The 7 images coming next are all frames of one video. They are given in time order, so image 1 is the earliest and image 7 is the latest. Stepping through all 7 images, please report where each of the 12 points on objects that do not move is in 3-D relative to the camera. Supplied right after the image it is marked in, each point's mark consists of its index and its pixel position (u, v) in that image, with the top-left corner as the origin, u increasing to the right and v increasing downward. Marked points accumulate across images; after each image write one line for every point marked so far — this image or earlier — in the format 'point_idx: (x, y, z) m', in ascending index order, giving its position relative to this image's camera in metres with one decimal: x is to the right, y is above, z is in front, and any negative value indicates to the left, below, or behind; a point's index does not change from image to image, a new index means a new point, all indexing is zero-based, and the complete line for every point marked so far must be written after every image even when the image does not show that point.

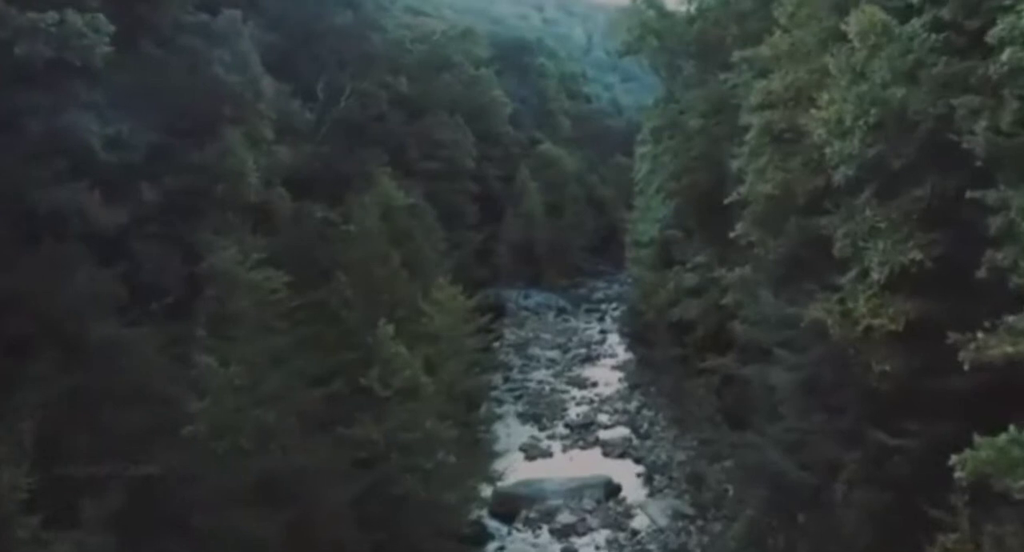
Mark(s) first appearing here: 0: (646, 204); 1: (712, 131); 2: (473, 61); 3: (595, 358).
0: (+1.8, +1.0, +15.9) m
1: (+1.7, +1.3, +10.1) m
2: (-0.7, +3.6, +19.7) m
3: (+1.1, -1.1, +15.6) m
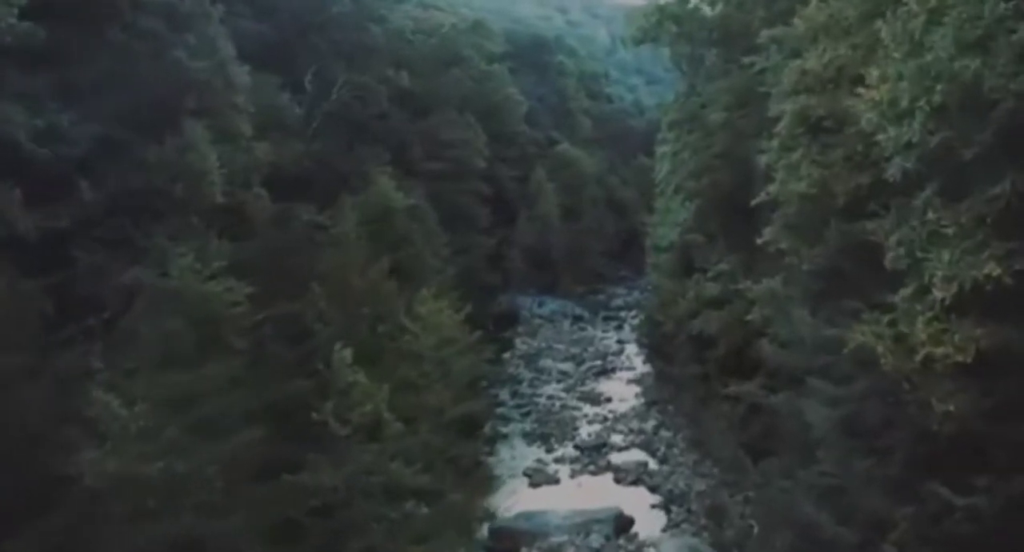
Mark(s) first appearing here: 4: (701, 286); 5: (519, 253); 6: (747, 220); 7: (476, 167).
0: (+2.0, +0.9, +14.9) m
1: (+1.8, +1.2, +9.1) m
2: (-0.4, +3.5, +18.8) m
3: (+1.2, -1.2, +14.6) m
4: (+1.7, -0.1, +10.4) m
5: (+0.1, +0.4, +19.1) m
6: (+2.0, +0.5, +9.3) m
7: (-0.4, +1.5, +15.6) m
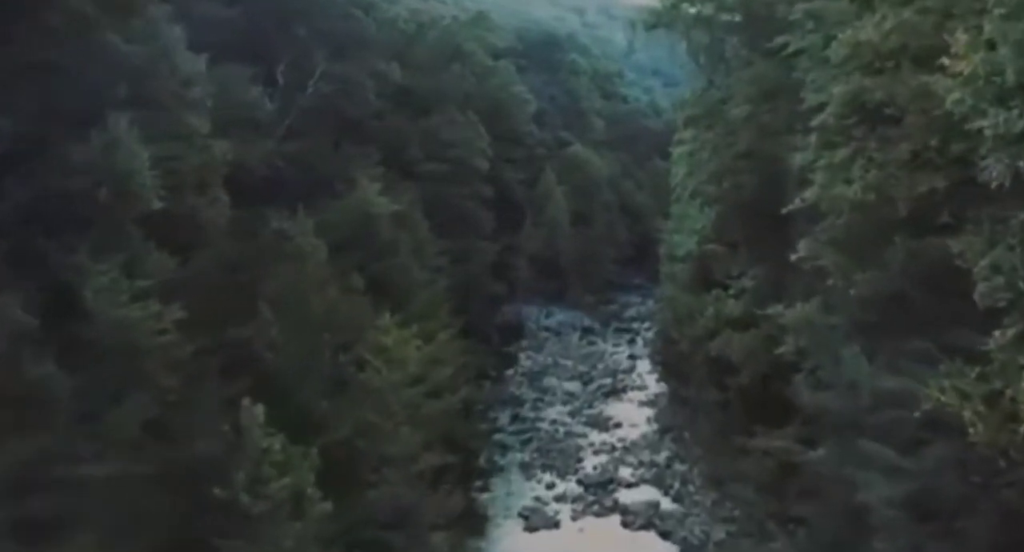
0: (+2.0, +0.8, +13.8) m
1: (+1.7, +1.1, +8.0) m
2: (-0.4, +3.4, +17.6) m
3: (+1.3, -1.3, +13.4) m
4: (+1.7, -0.2, +9.2) m
5: (+0.2, +0.2, +17.9) m
6: (+1.9, +0.4, +8.2) m
7: (-0.4, +1.3, +14.5) m
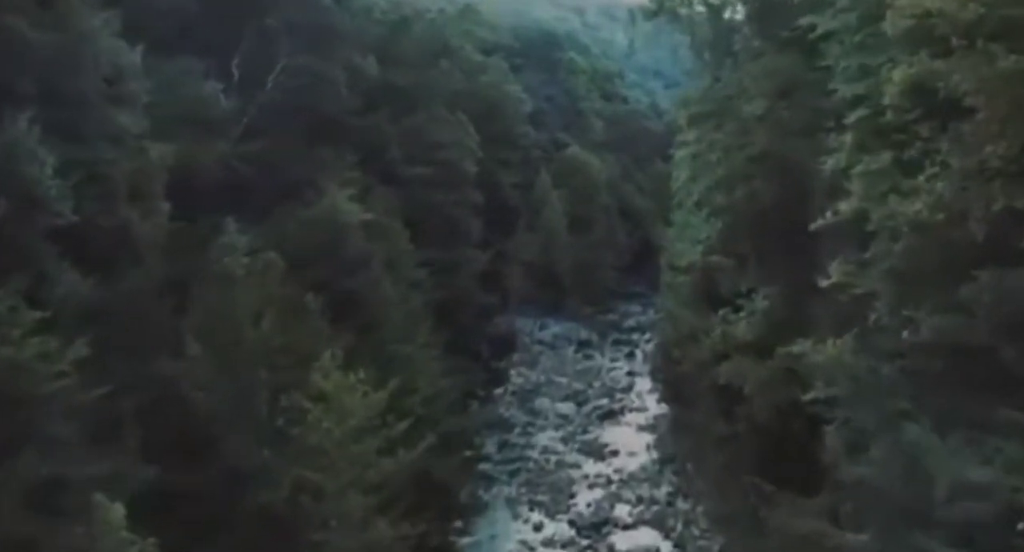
0: (+1.9, +0.6, +12.8) m
1: (+1.6, +0.9, +7.0) m
2: (-0.5, +3.3, +16.7) m
3: (+1.1, -1.5, +12.4) m
4: (+1.6, -0.3, +8.2) m
5: (+0.1, +0.1, +16.9) m
6: (+1.8, +0.3, +7.2) m
7: (-0.5, +1.2, +13.5) m
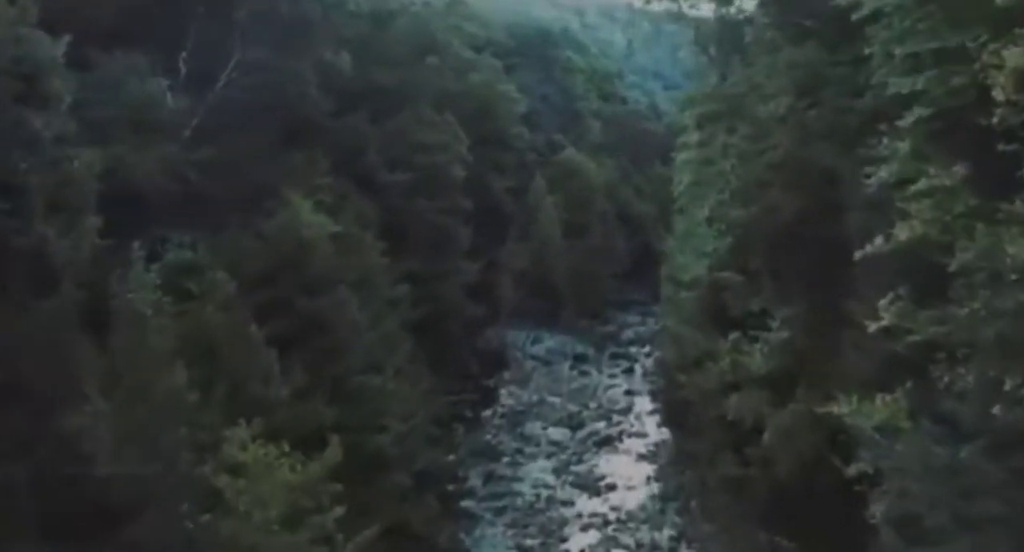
0: (+1.8, +0.5, +11.8) m
1: (+1.5, +0.8, +6.0) m
2: (-0.6, +3.1, +15.7) m
3: (+1.0, -1.6, +11.5) m
4: (+1.4, -0.5, +7.3) m
5: (0.0, -0.1, +16.0) m
6: (+1.7, +0.1, +6.2) m
7: (-0.6, +1.1, +12.6) m
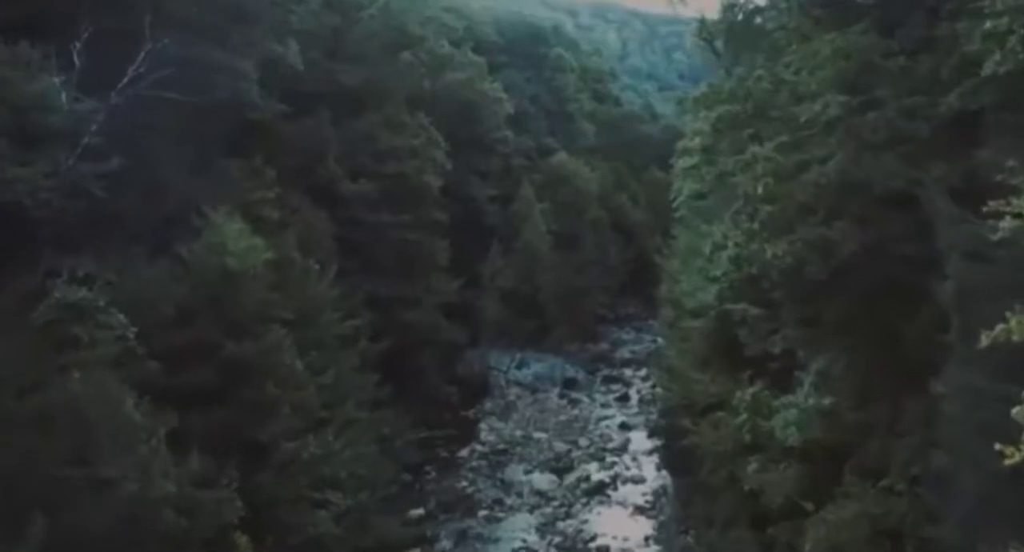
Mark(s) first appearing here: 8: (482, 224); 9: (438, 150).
0: (+1.6, +0.3, +10.4) m
1: (+1.3, +0.6, +4.7) m
2: (-0.8, +2.9, +14.3) m
3: (+0.8, -1.8, +10.1) m
4: (+1.3, -0.7, +5.9) m
5: (-0.2, -0.3, +14.6) m
6: (+1.5, -0.1, +4.8) m
7: (-0.8, +0.9, +11.2) m
8: (-0.4, +0.6, +14.0) m
9: (-0.8, +1.3, +11.9) m
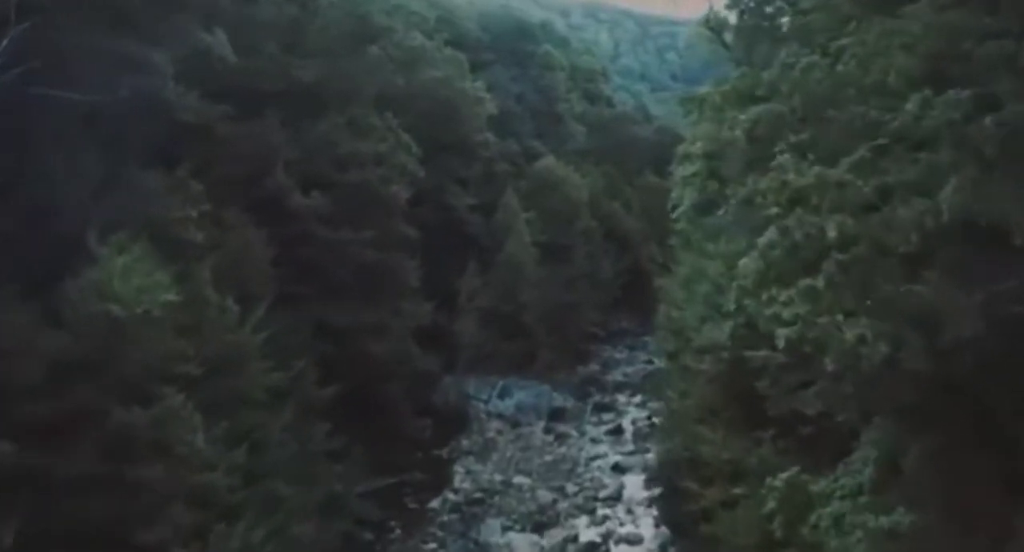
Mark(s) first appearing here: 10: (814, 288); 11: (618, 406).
0: (+1.4, +0.1, +9.1) m
1: (+1.2, +0.4, +3.3) m
2: (-1.0, +2.7, +12.9) m
3: (+0.7, -2.0, +8.7) m
4: (+1.1, -0.9, +4.5) m
5: (-0.4, -0.5, +13.2) m
6: (+1.4, -0.3, +3.5) m
7: (-1.0, +0.7, +9.8) m
8: (-0.6, +0.4, +12.6) m
9: (-1.0, +1.1, +10.5) m
10: (+1.0, 0.0, +4.4) m
11: (+1.3, -1.6, +13.7) m
